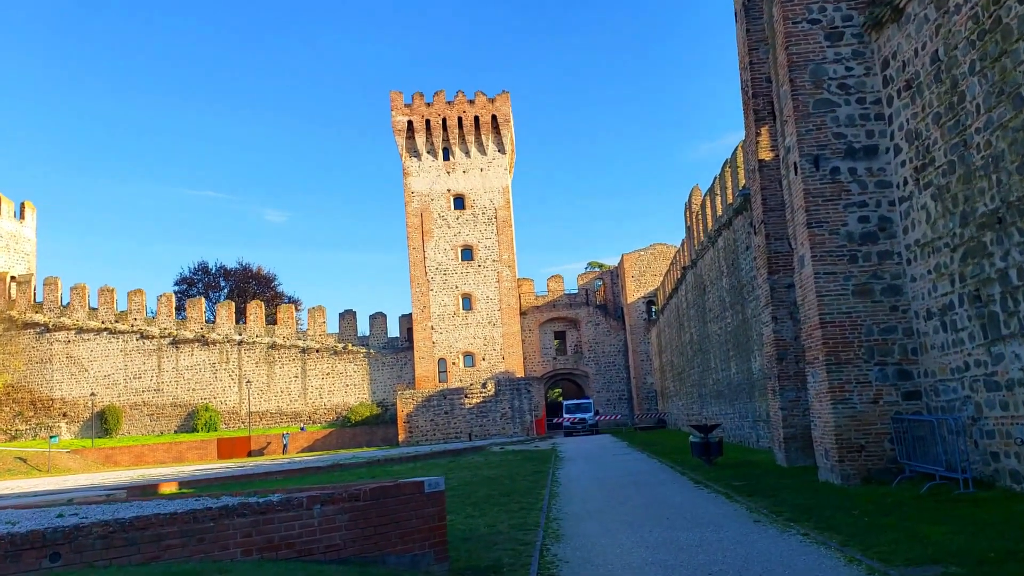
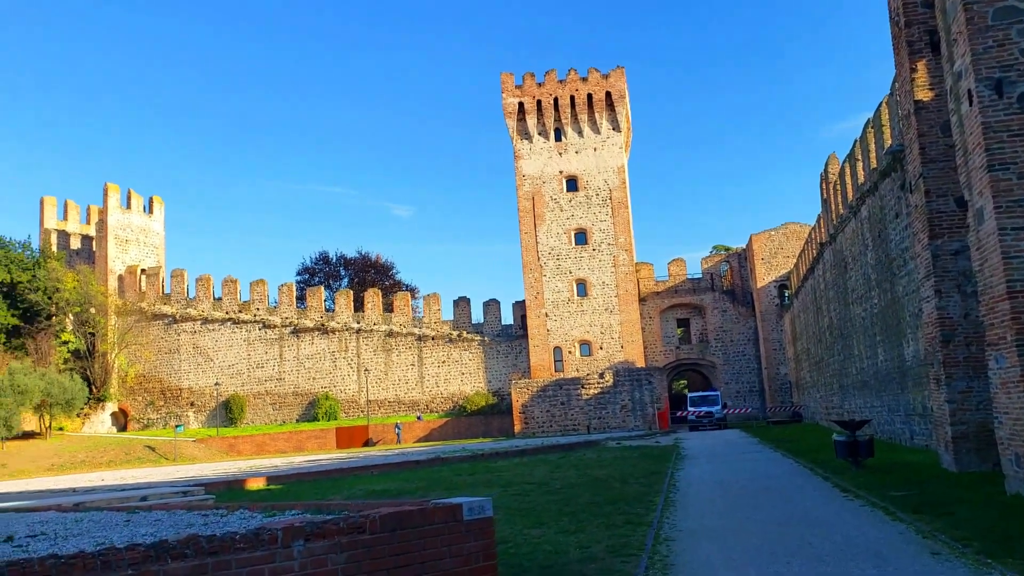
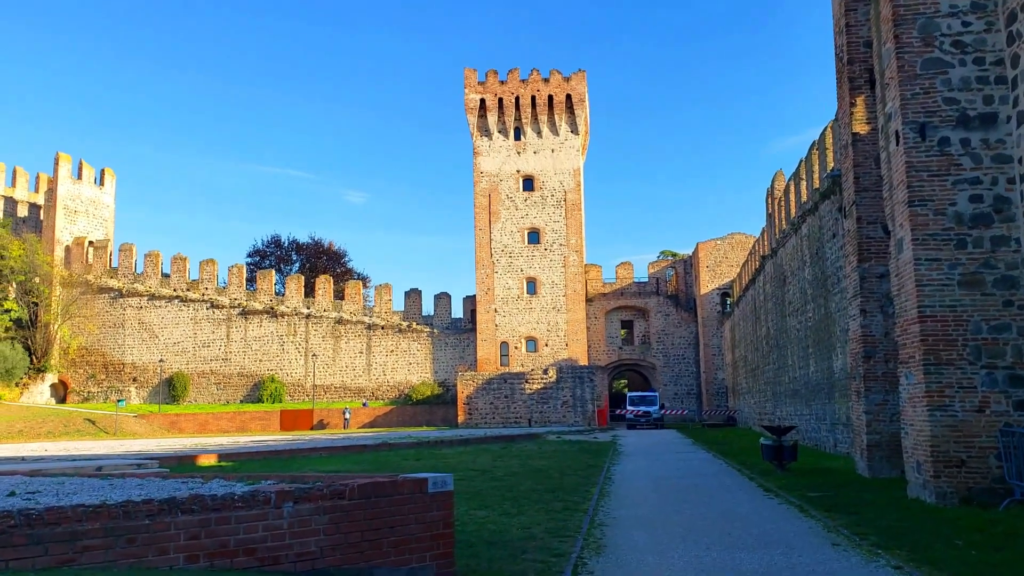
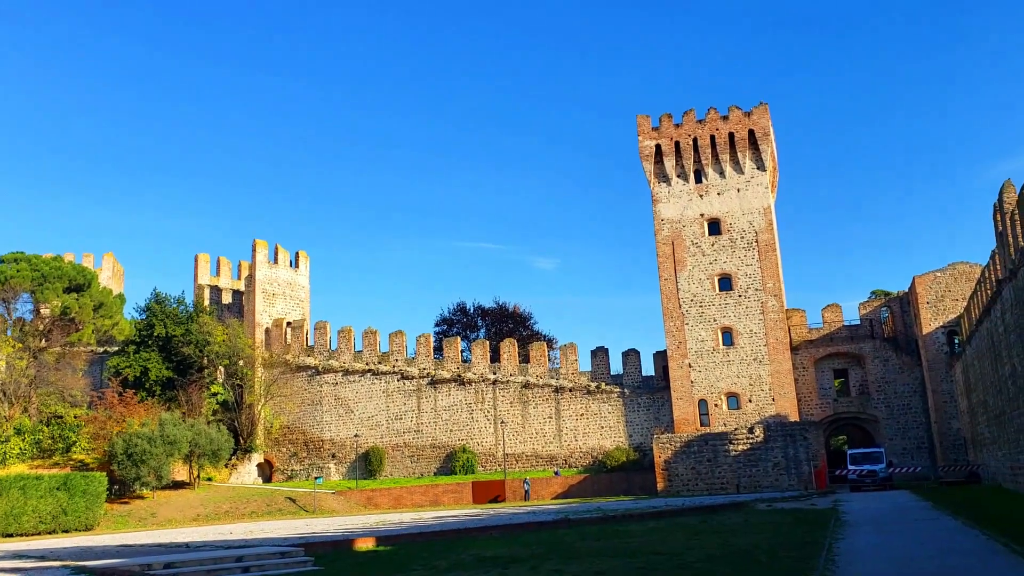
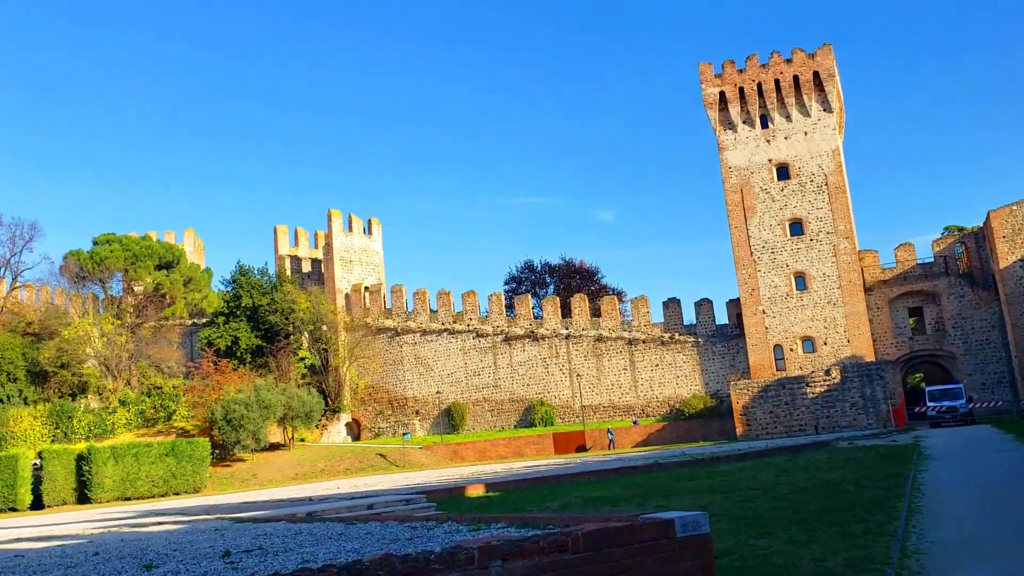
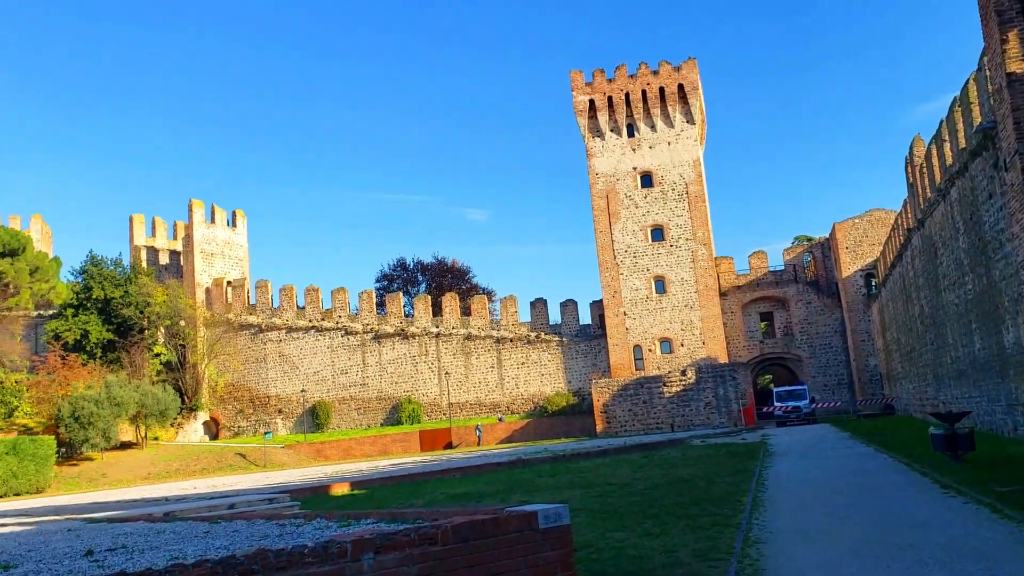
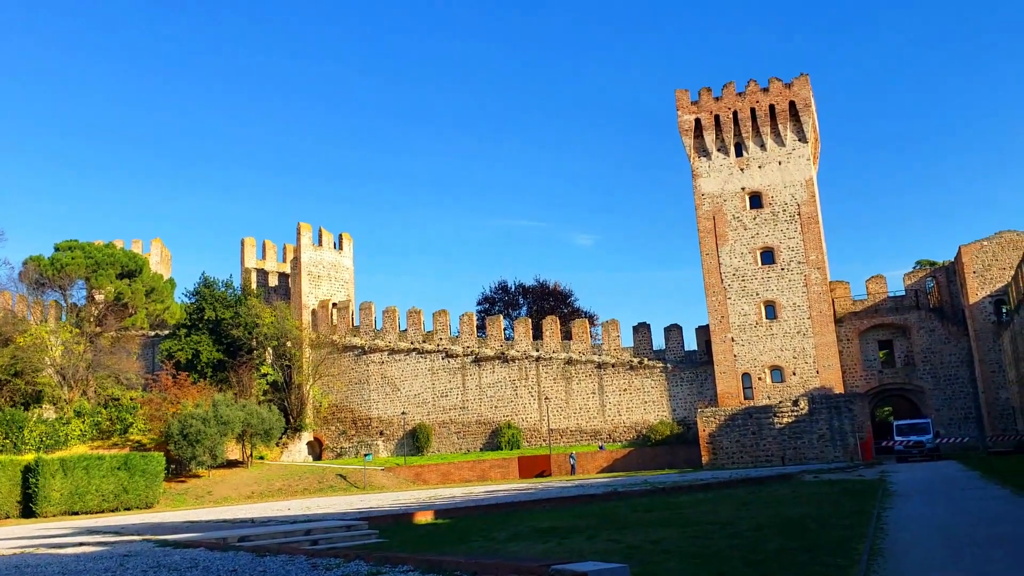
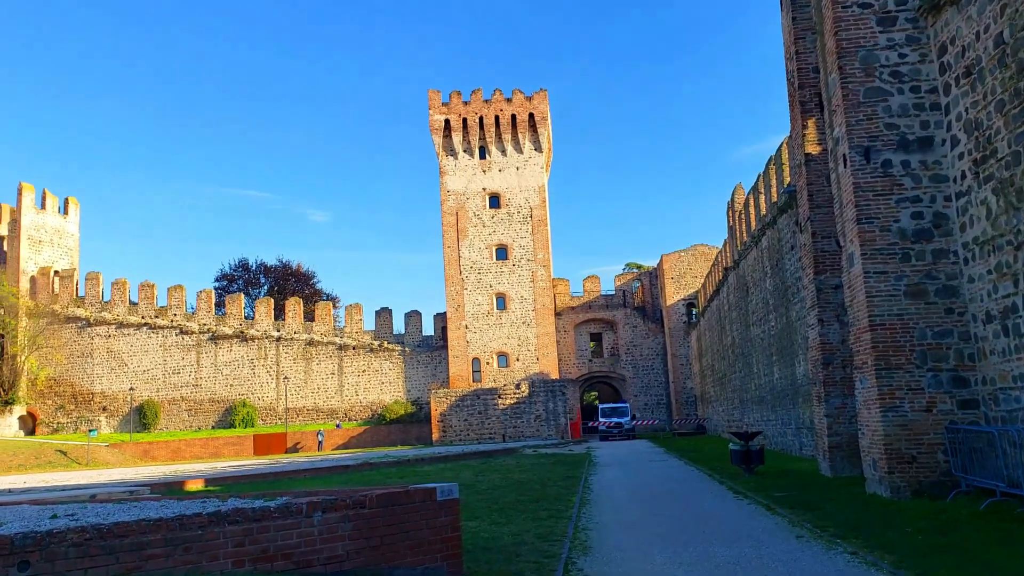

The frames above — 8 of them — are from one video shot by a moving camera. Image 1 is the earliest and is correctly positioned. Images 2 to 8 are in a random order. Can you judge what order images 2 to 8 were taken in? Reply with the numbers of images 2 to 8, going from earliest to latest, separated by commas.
8, 3, 2, 6, 5, 7, 4
